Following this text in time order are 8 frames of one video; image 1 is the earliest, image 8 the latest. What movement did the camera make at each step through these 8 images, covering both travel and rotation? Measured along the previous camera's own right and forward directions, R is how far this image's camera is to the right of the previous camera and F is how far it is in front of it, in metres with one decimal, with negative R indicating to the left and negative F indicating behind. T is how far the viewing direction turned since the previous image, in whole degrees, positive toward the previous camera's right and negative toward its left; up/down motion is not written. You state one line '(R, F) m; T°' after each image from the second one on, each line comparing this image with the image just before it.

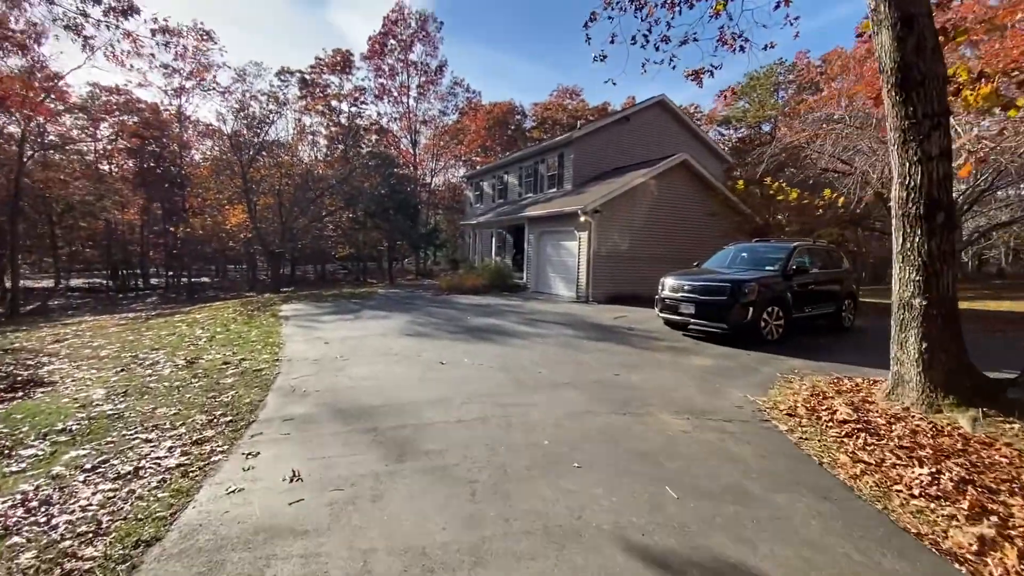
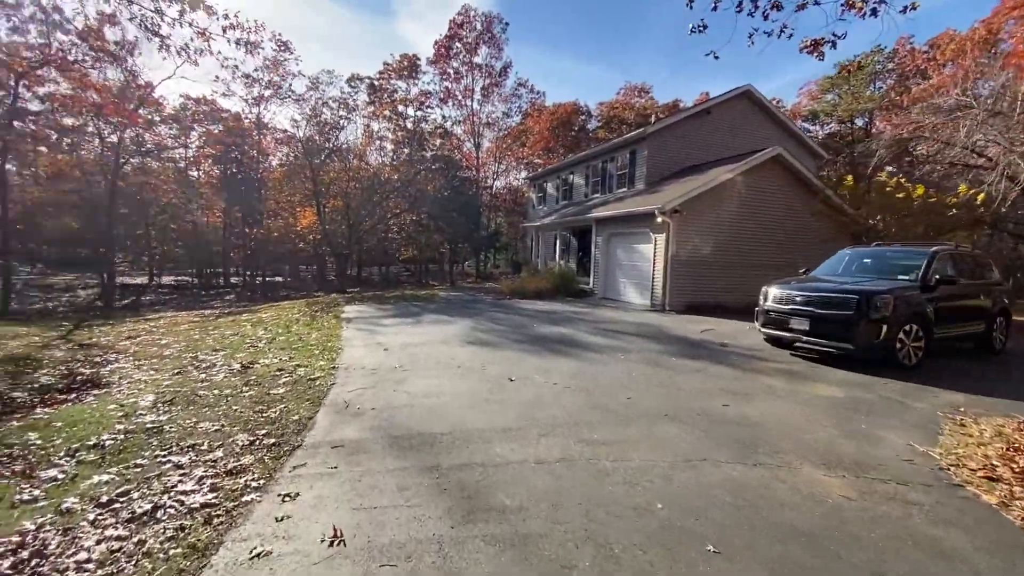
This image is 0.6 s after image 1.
(-0.3, +0.9) m; -7°
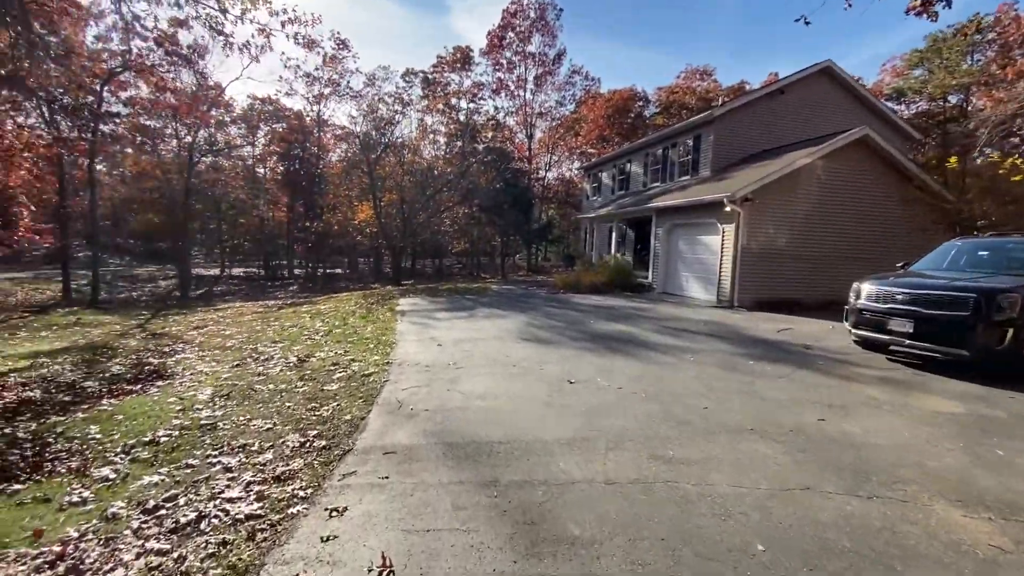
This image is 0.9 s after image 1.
(-0.1, +0.4) m; -6°
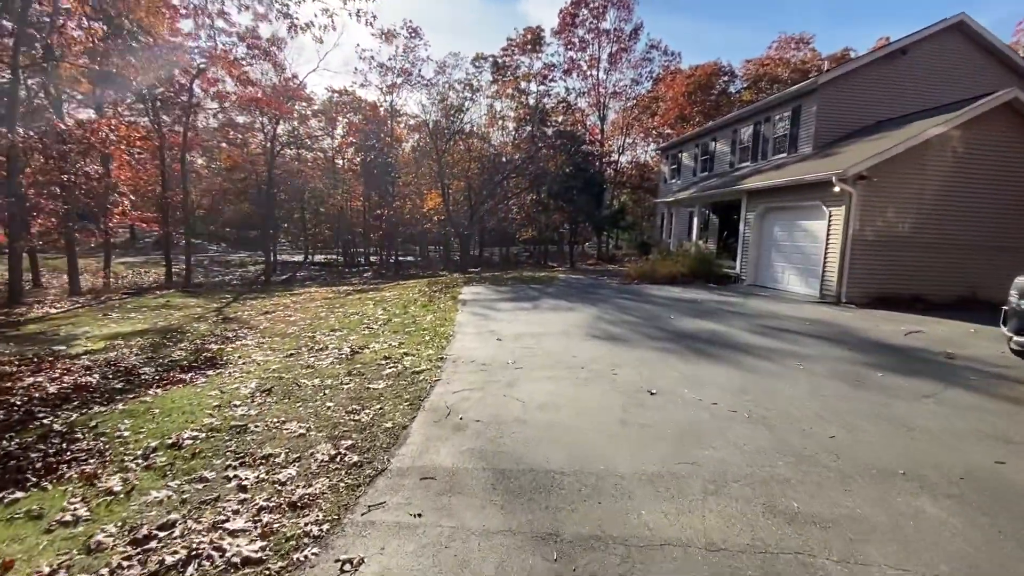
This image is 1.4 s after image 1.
(0.0, +0.8) m; -8°
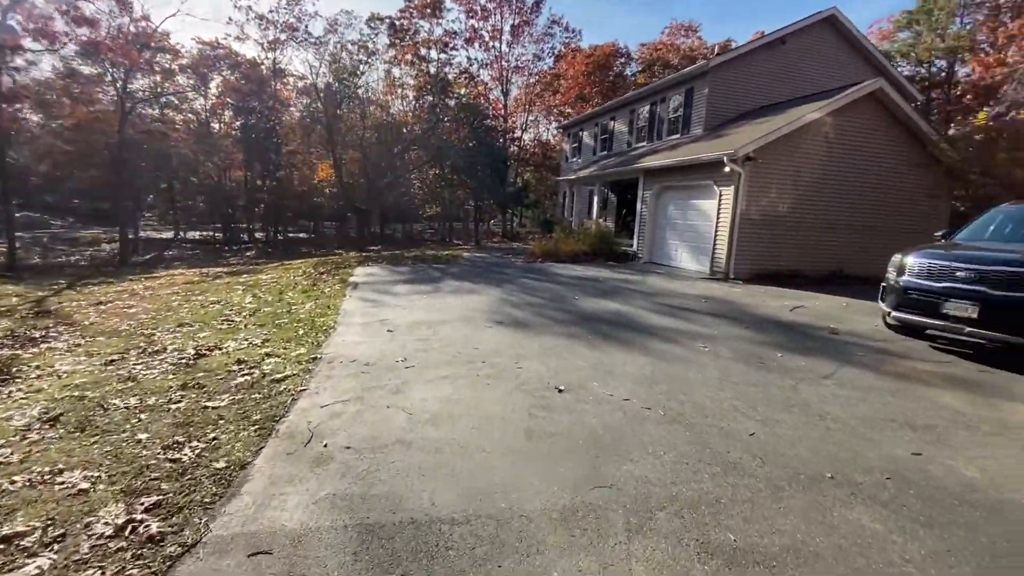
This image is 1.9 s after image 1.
(+0.2, +0.8) m; +11°
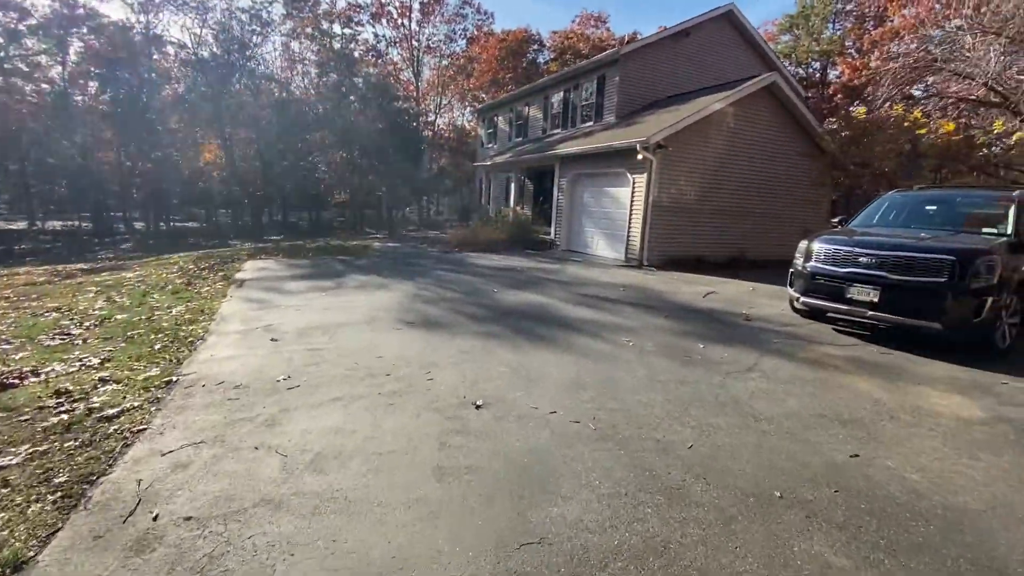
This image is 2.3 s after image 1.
(+0.1, +0.6) m; +10°
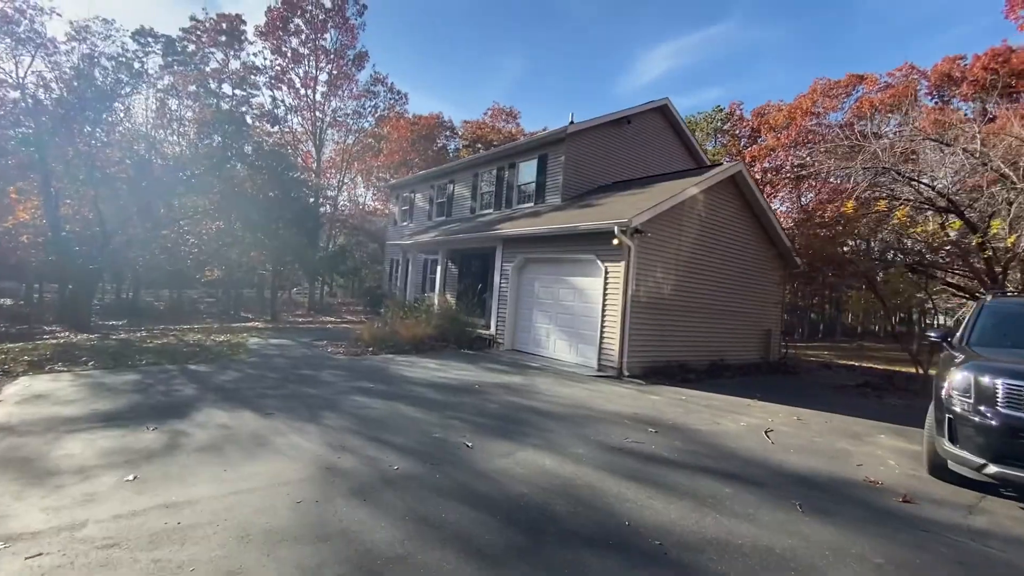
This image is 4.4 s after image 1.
(-0.9, +3.1) m; +12°
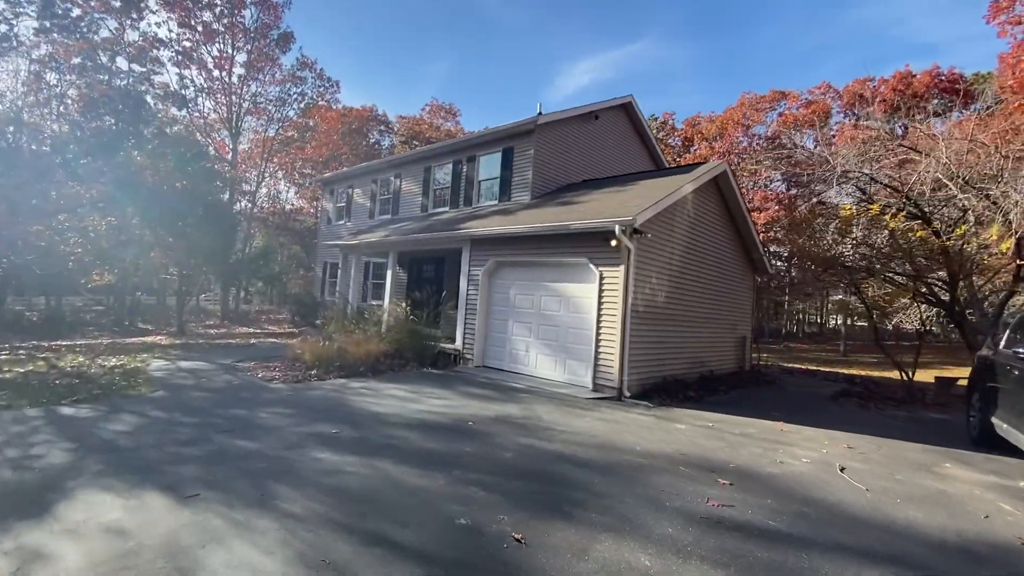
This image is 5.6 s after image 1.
(-0.9, +1.5) m; +9°
